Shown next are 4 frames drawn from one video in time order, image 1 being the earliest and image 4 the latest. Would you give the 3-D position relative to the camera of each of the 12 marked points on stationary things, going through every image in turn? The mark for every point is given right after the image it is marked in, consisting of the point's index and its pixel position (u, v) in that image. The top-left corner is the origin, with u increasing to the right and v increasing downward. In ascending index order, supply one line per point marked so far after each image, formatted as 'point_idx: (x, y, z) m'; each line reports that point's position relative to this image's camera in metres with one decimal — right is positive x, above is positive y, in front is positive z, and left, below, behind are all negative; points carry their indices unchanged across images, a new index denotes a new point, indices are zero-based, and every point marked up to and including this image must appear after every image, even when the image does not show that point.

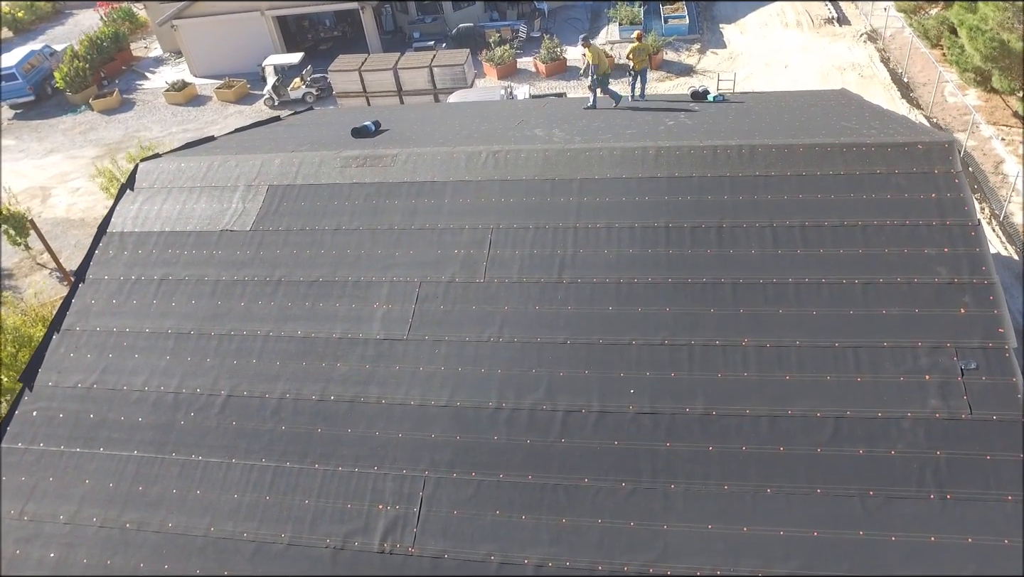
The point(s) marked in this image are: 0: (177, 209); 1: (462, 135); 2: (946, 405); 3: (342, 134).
0: (-3.5, +0.8, +8.0) m
1: (-0.6, +1.8, +8.8) m
2: (+3.1, -0.8, +5.5) m
3: (-2.2, +2.0, +9.8) m
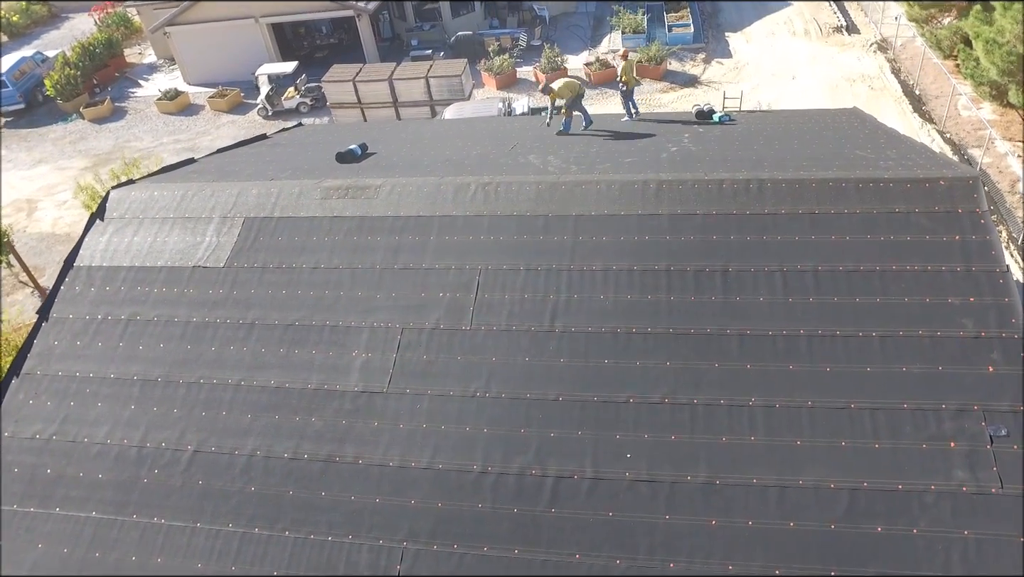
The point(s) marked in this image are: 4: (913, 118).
0: (-3.6, +0.5, +7.6) m
1: (-0.7, +1.4, +8.4) m
2: (+3.0, -1.2, +5.0) m
3: (-2.2, +1.6, +9.3) m
4: (+7.7, +3.3, +14.9) m
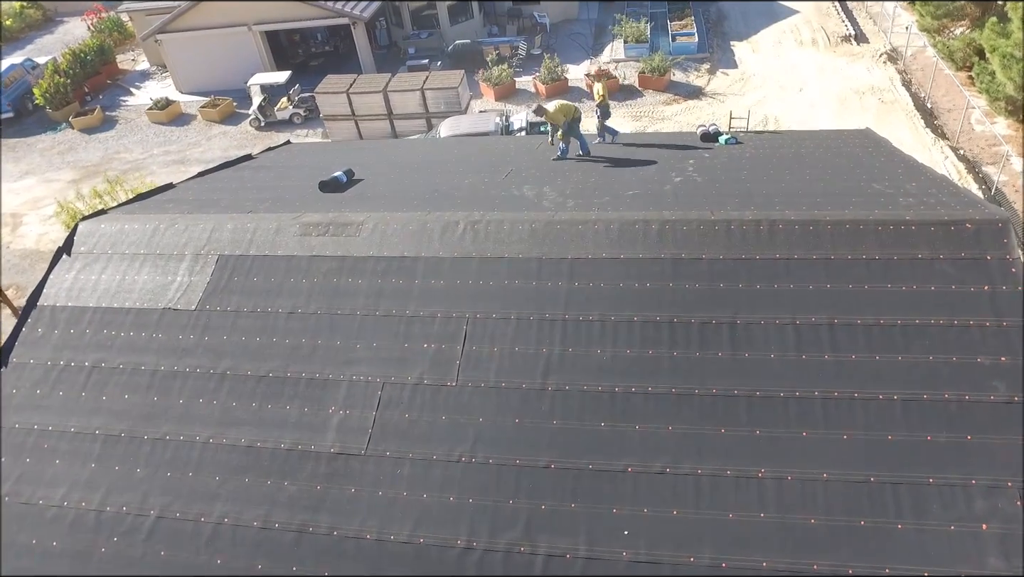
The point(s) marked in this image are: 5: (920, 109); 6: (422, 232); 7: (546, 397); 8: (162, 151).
0: (-3.6, +0.1, +7.1) m
1: (-0.7, +1.0, +7.9) m
2: (+2.9, -1.6, +4.5) m
3: (-2.3, +1.2, +8.8) m
4: (+7.7, +2.9, +14.4) m
5: (+8.1, +3.6, +15.3) m
6: (-0.8, +0.5, +6.7) m
7: (+0.2, -0.8, +5.6) m
8: (-8.0, +3.2, +17.7) m
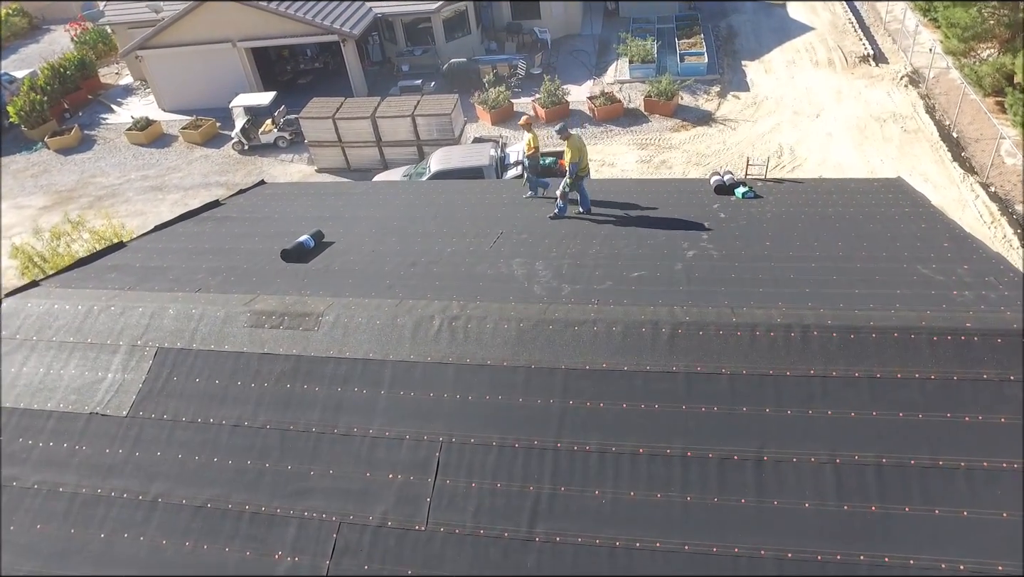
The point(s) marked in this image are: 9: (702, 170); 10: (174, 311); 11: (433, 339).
0: (-3.7, -0.7, +6.1) m
1: (-0.8, +0.2, +6.9) m
2: (+2.8, -2.4, +3.5) m
3: (-2.4, +0.5, +7.8) m
4: (+7.6, +2.1, +13.3) m
5: (+8.0, +2.8, +14.3) m
6: (-0.9, -0.3, +5.7) m
7: (+0.1, -1.6, +4.6) m
8: (-8.1, +2.5, +16.8) m
9: (+3.4, +2.1, +13.9) m
10: (-2.7, -0.2, +6.3) m
11: (-0.6, -0.4, +5.6) m
